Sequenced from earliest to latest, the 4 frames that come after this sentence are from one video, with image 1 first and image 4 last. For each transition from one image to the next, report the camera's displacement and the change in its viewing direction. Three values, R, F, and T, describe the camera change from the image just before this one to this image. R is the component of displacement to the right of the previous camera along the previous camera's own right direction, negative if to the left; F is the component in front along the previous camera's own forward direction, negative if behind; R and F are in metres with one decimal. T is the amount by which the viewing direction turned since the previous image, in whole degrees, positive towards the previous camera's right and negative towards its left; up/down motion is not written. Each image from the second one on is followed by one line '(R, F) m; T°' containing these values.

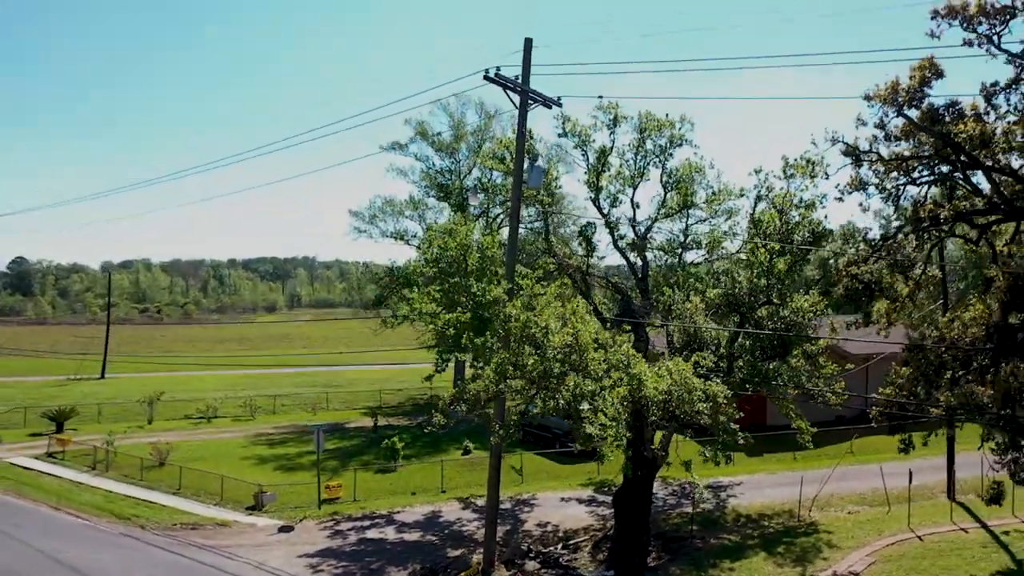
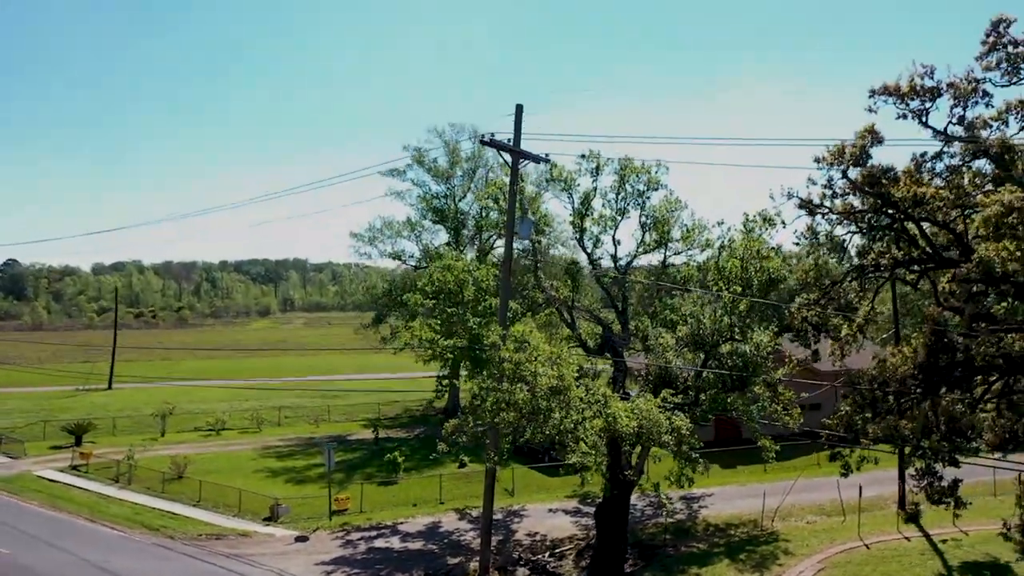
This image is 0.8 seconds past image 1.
(0.0, -1.9) m; +1°
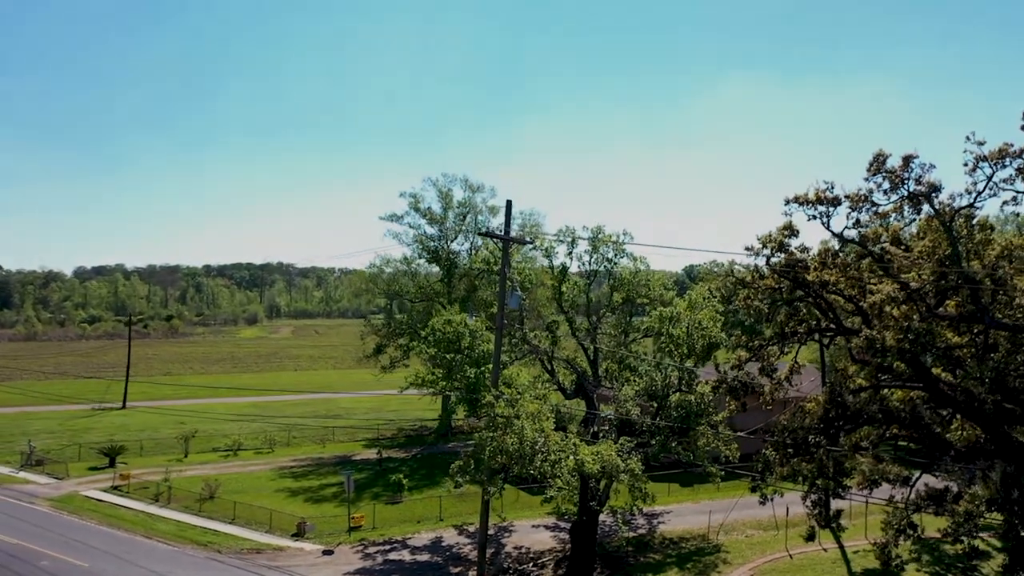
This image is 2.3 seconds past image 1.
(-0.3, -3.9) m; +1°
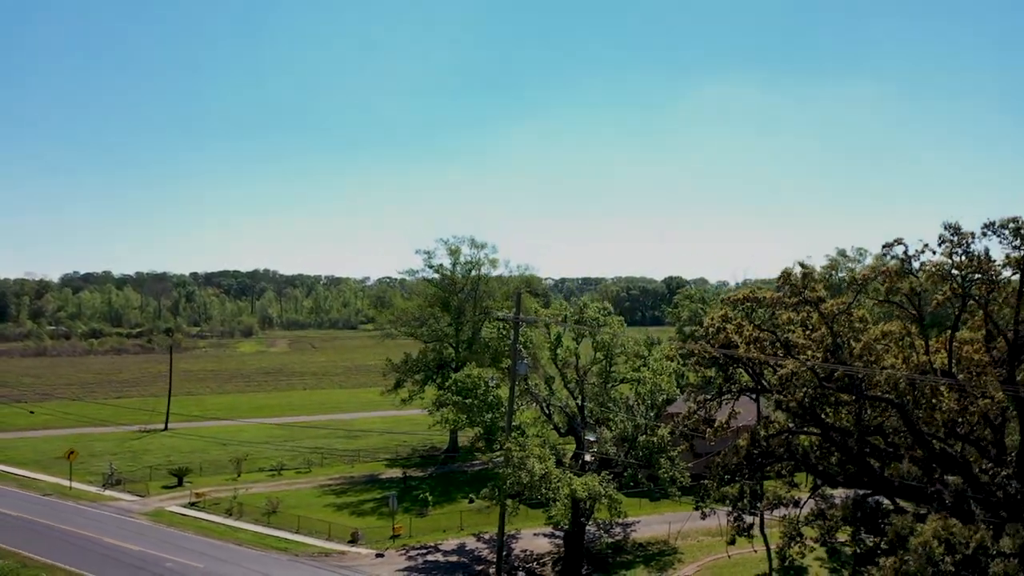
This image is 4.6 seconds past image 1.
(-1.1, -7.1) m; +1°
